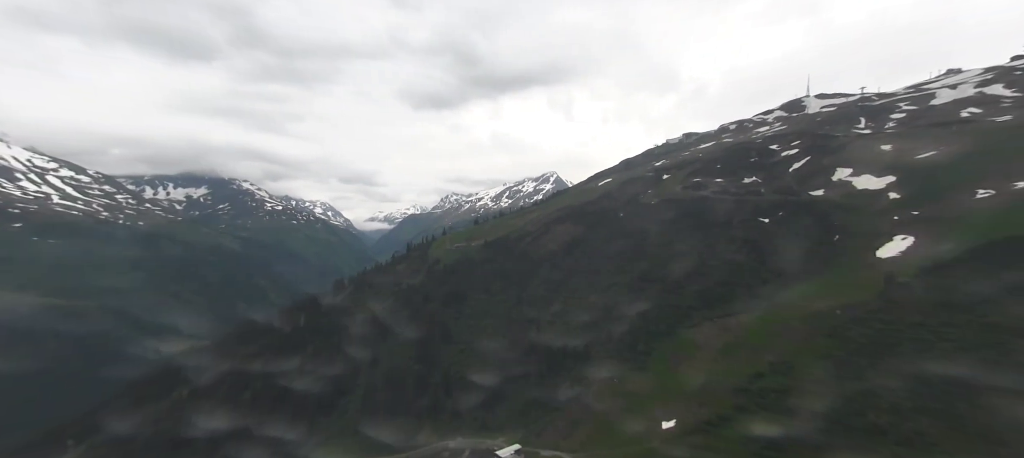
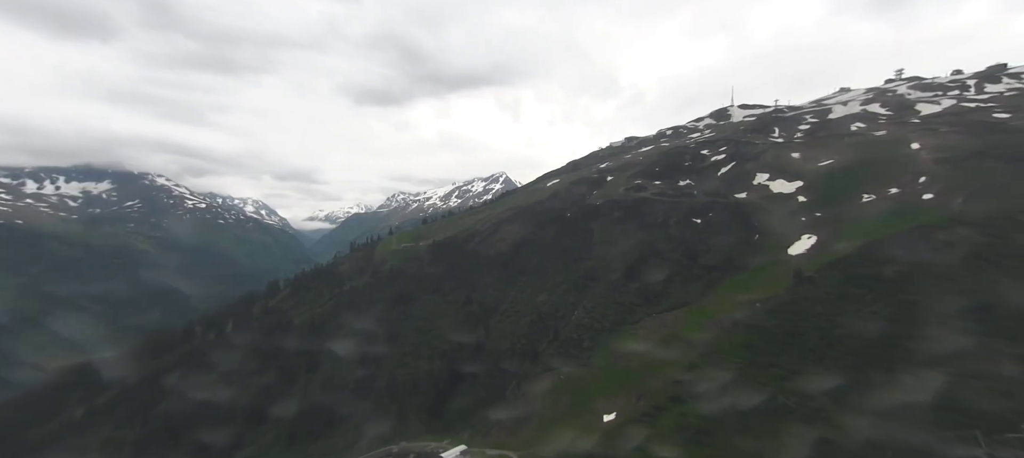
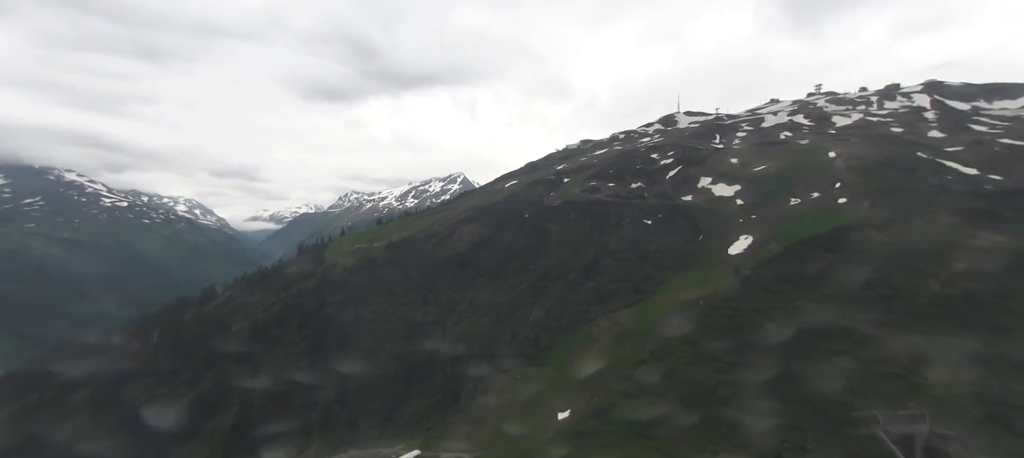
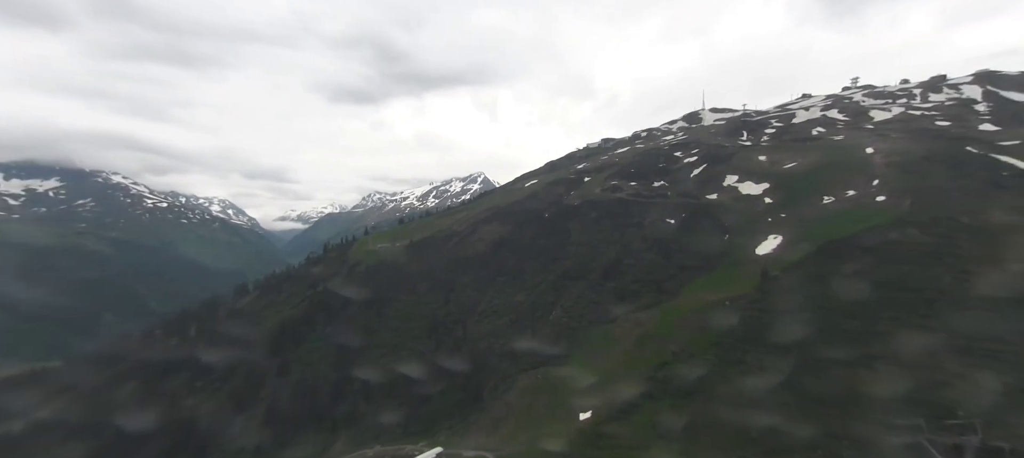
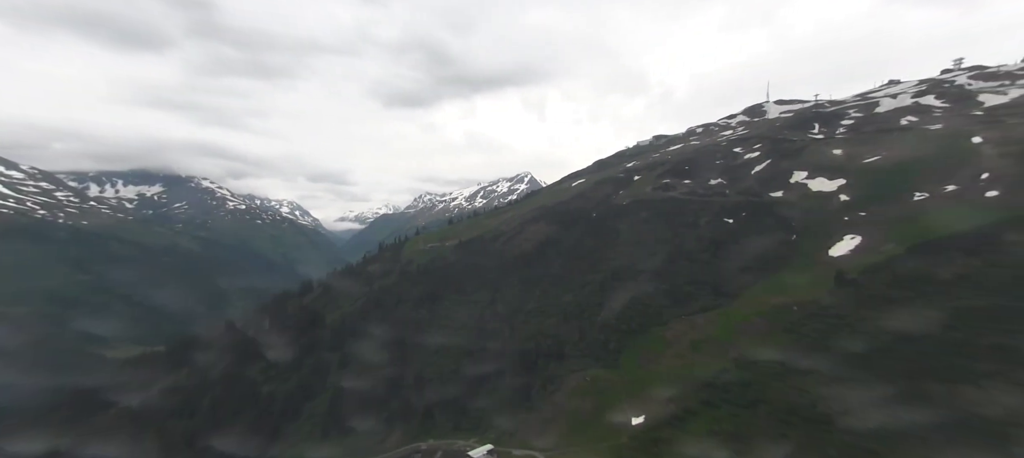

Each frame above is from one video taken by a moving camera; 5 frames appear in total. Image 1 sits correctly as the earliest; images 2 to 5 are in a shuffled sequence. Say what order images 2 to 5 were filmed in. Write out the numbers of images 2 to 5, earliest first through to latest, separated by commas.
5, 2, 4, 3
